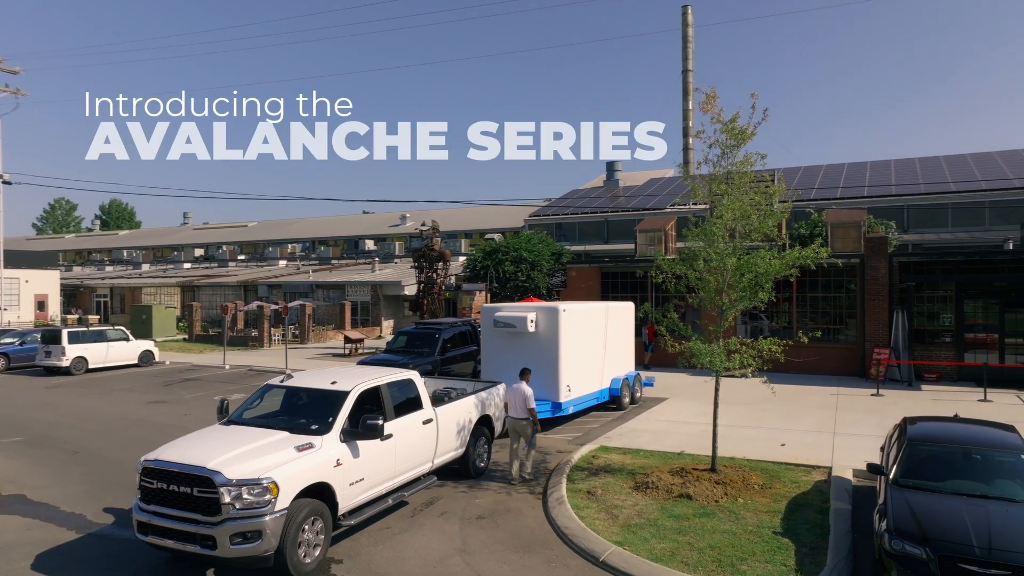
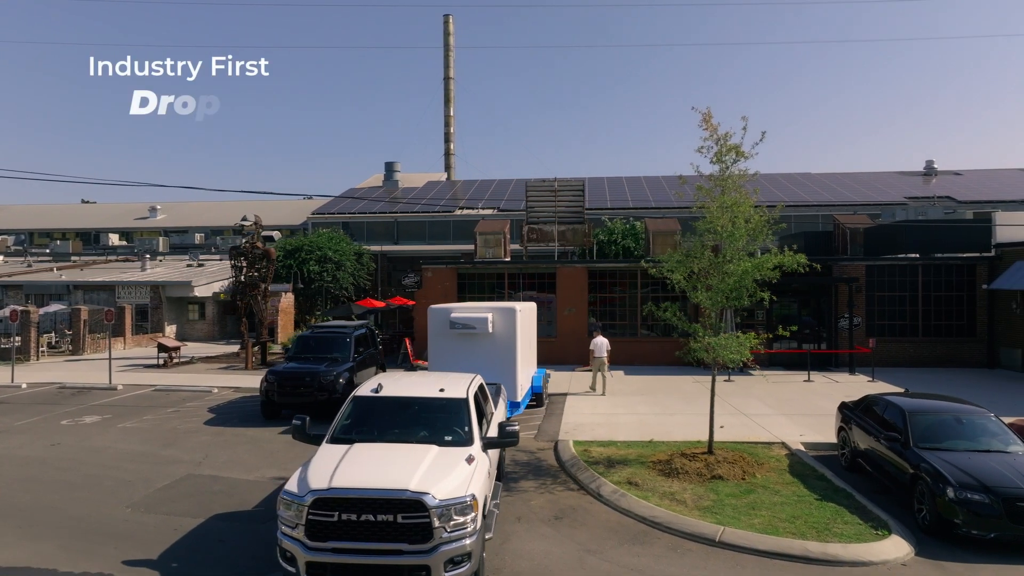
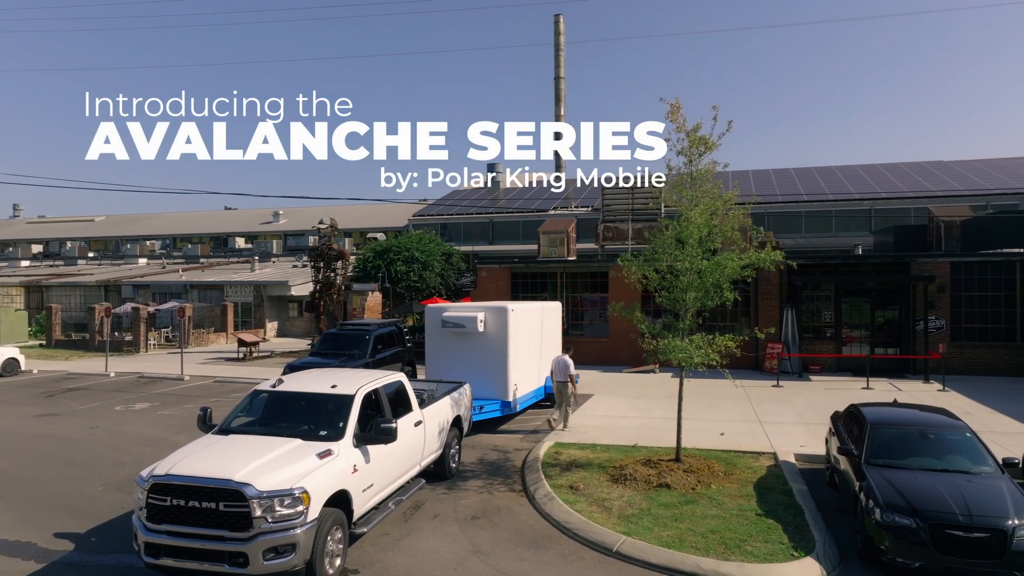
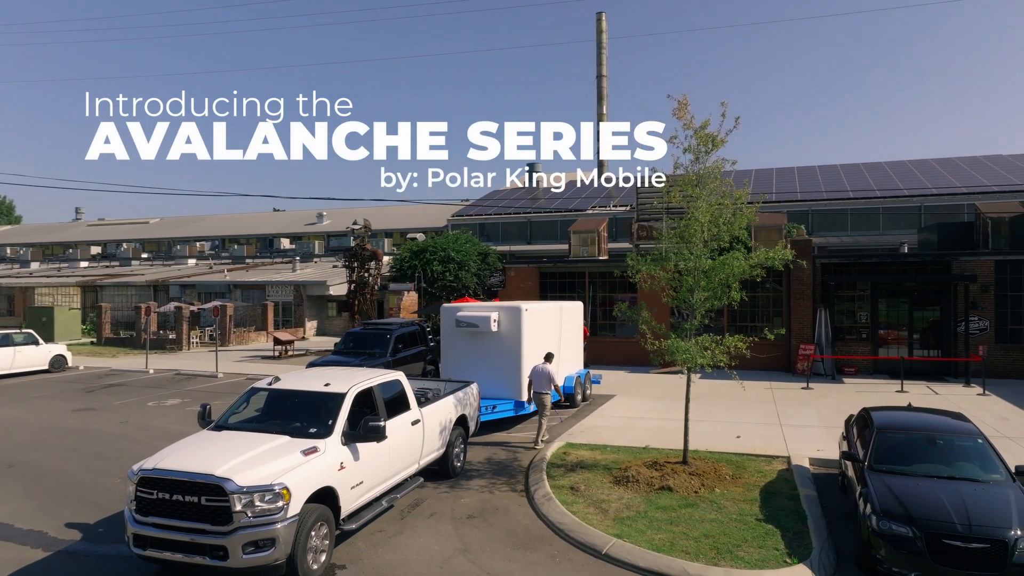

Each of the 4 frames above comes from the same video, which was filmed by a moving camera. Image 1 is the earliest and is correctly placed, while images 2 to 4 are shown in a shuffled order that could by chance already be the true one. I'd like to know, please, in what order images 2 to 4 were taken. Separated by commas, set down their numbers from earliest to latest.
4, 3, 2
